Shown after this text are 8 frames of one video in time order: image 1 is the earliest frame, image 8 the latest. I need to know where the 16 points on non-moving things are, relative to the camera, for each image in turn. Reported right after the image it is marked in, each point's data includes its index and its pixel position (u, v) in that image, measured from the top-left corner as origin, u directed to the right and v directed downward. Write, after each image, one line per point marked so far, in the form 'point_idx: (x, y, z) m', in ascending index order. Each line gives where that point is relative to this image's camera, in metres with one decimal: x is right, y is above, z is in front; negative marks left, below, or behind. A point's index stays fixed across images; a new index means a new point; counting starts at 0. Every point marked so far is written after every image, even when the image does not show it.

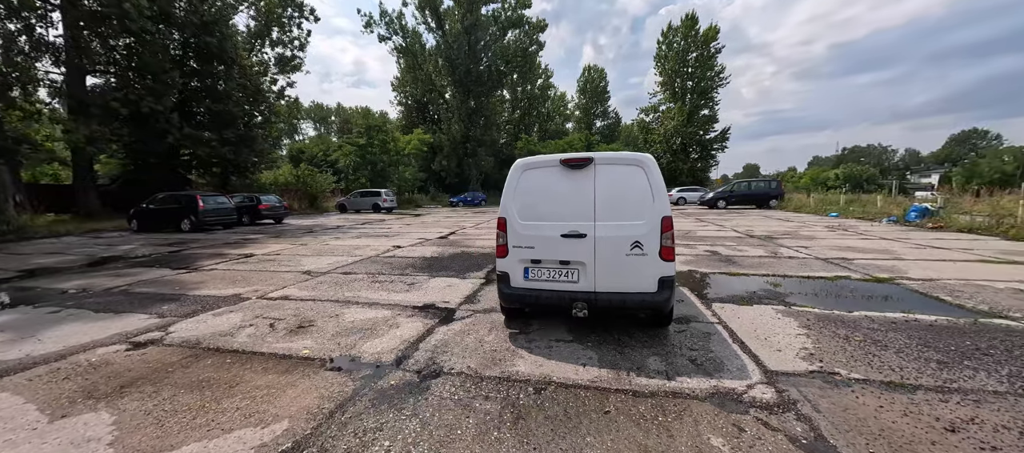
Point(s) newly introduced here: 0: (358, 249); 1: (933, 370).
0: (-3.8, -0.6, +9.7) m
1: (+3.6, -1.2, +3.3) m
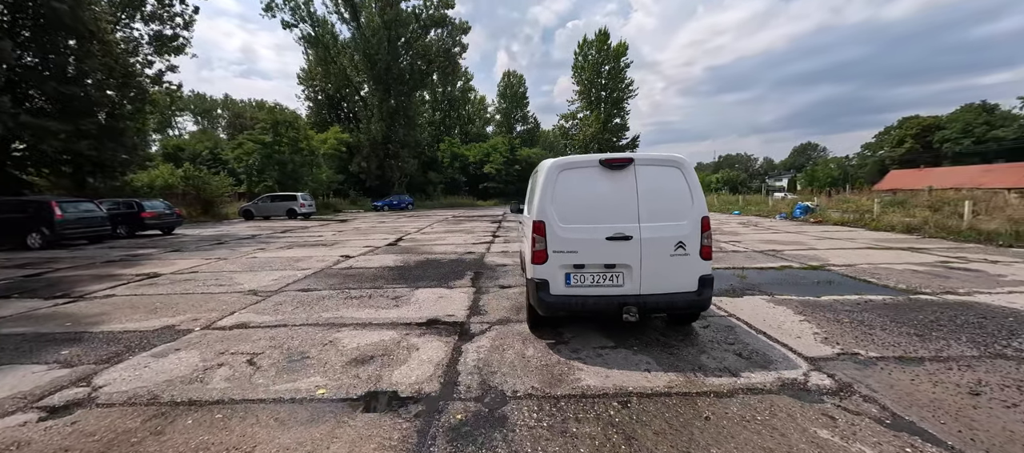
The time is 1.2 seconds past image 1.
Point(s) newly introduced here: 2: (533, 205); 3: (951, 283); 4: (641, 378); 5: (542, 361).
0: (-4.6, -0.8, +8.5) m
1: (+4.1, -1.1, +3.9) m
2: (+0.2, +0.2, +4.0) m
3: (+6.9, -0.9, +6.0) m
4: (+1.1, -1.3, +3.2) m
5: (+0.3, -1.2, +3.5) m
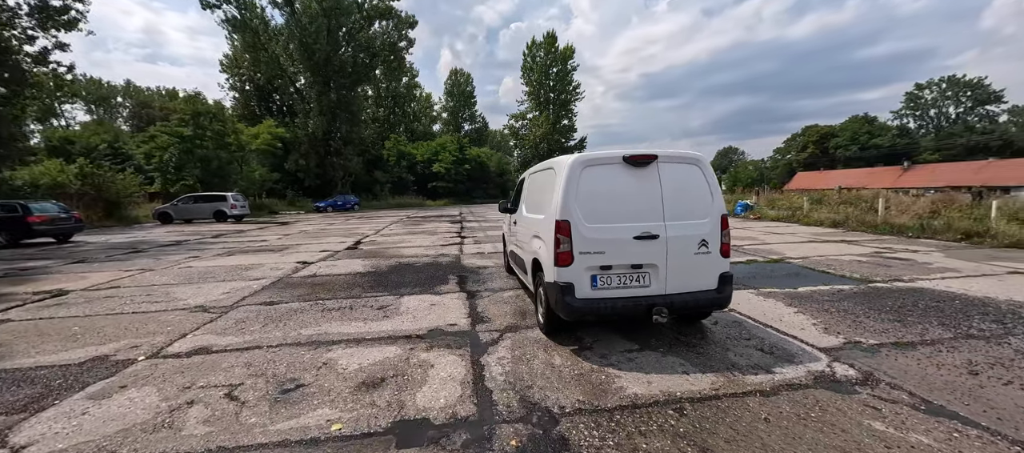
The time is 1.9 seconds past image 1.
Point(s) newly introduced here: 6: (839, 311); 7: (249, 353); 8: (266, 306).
0: (-5.0, -0.9, +7.4) m
1: (+4.2, -1.1, +4.2) m
2: (+0.4, +0.2, +3.8) m
3: (+6.7, -0.8, +6.8) m
4: (+1.4, -1.2, +3.1) m
5: (+0.5, -1.2, +3.3) m
6: (+3.9, -1.0, +4.7) m
7: (-2.6, -1.3, +3.8) m
8: (-3.4, -1.1, +5.3) m
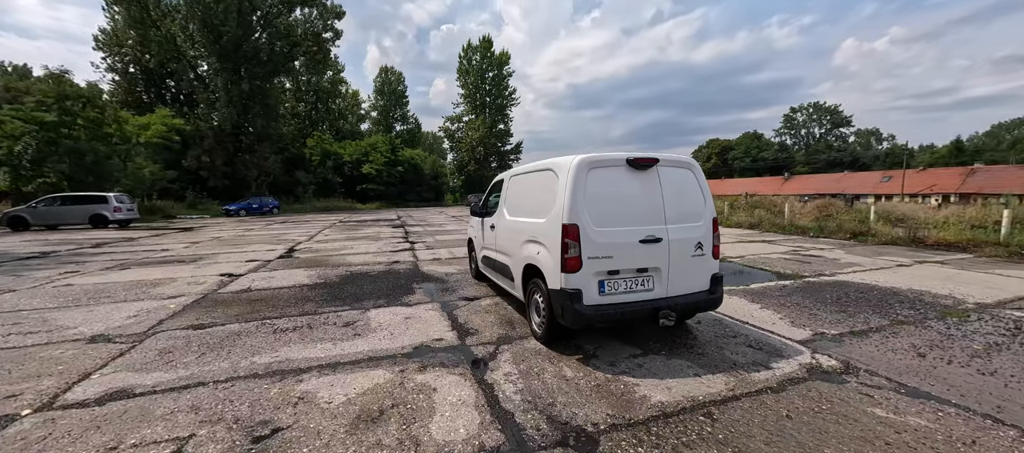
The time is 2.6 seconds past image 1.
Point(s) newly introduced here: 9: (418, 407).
0: (-5.6, -1.0, +6.2) m
1: (+4.1, -1.1, +4.7) m
2: (+0.4, +0.2, +3.6) m
3: (+6.1, -0.8, +7.7) m
4: (+1.5, -1.3, +3.1) m
5: (+0.6, -1.3, +3.1) m
6: (+3.7, -1.0, +5.1) m
7: (-2.5, -1.3, +3.1) m
8: (-3.6, -1.2, +4.4) m
9: (-0.7, -1.3, +2.8) m
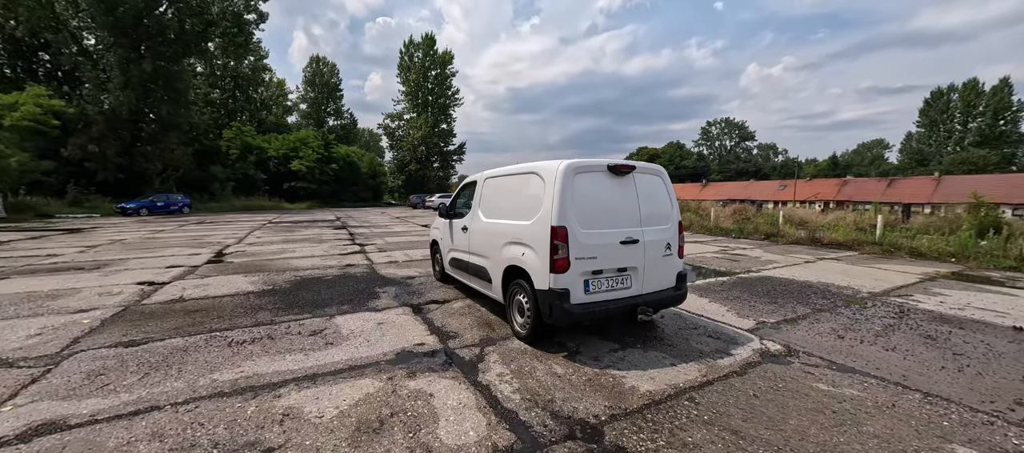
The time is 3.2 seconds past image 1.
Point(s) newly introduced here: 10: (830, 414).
0: (-6.1, -1.0, +5.2) m
1: (+3.8, -1.1, +5.4) m
2: (+0.3, +0.2, +3.7) m
3: (+5.2, -0.8, +8.7) m
4: (+1.4, -1.3, +3.4) m
5: (+0.6, -1.3, +3.3) m
6: (+3.3, -1.1, +5.7) m
7: (-2.5, -1.3, +2.7) m
8: (-3.8, -1.2, +3.8) m
9: (-0.6, -1.3, +2.7) m
10: (+2.3, -1.4, +2.9) m
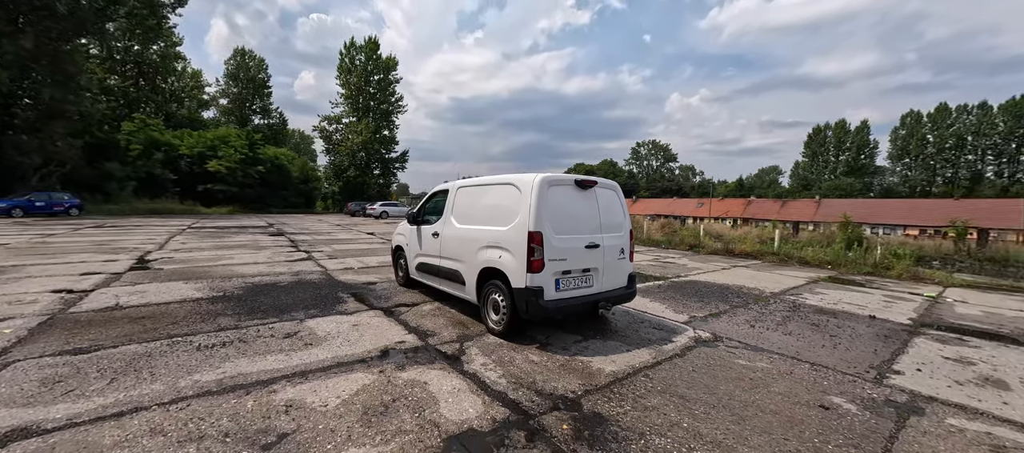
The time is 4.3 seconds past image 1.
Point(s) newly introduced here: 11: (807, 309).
0: (-6.5, -1.0, +4.6) m
1: (+3.2, -1.3, +6.4) m
2: (+0.1, +0.1, +4.1) m
3: (+4.1, -1.1, +9.9) m
4: (+1.2, -1.3, +4.0) m
5: (+0.4, -1.3, +3.8) m
6: (+2.7, -1.2, +6.6) m
7: (-2.6, -1.3, +2.7) m
8: (-4.0, -1.2, +3.6) m
9: (-0.7, -1.3, +3.0) m
10: (+2.2, -1.4, +3.6) m
11: (+4.8, -1.3, +6.3) m
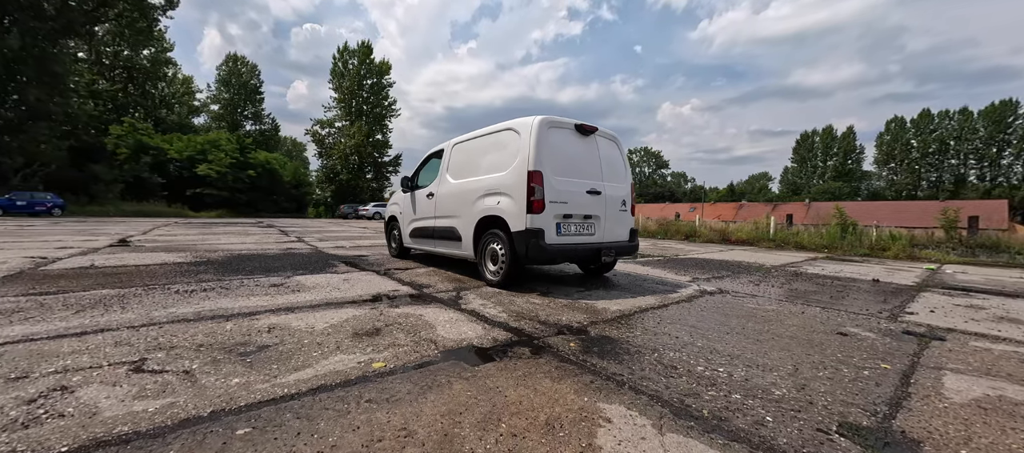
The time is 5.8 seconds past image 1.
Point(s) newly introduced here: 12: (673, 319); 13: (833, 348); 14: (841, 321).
0: (-6.5, -0.4, +4.3) m
1: (+3.1, -0.7, +6.2) m
2: (+0.1, +0.7, +4.0) m
3: (+4.0, -0.7, +9.7) m
4: (+1.2, -0.7, +3.8) m
5: (+0.4, -0.7, +3.6) m
6: (+2.6, -0.7, +6.5) m
7: (-2.5, -0.7, +2.4) m
8: (-4.0, -0.6, +3.3) m
9: (-0.7, -0.7, +2.8) m
10: (+2.2, -0.8, +3.5) m
11: (+4.8, -0.8, +6.2) m
12: (+1.4, -0.8, +3.3) m
13: (+2.2, -0.8, +2.7) m
14: (+2.9, -0.8, +3.4) m
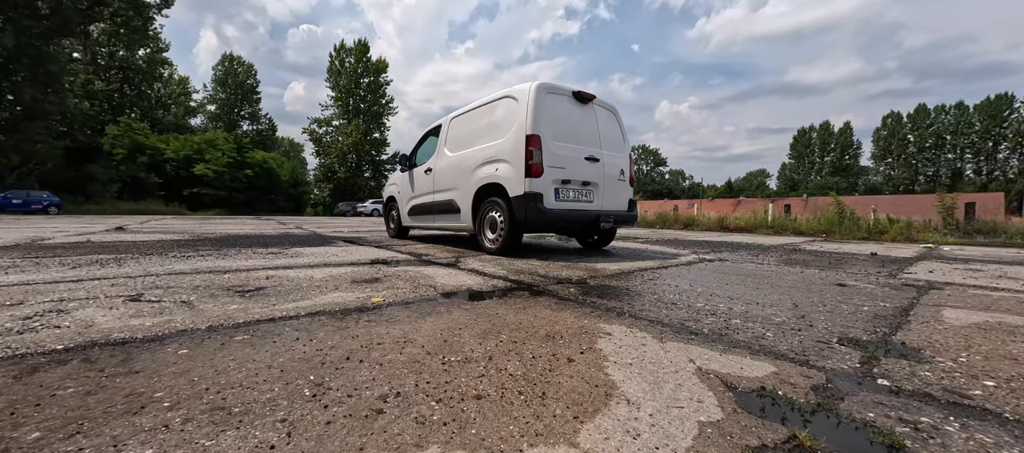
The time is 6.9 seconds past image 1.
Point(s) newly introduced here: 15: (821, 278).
0: (-6.5, -0.1, +4.3) m
1: (+3.1, -0.4, +6.2) m
2: (0.0, +1.1, +4.0) m
3: (+3.9, -0.3, +9.8) m
4: (+1.2, -0.4, +3.8) m
5: (+0.4, -0.4, +3.6) m
6: (+2.6, -0.3, +6.5) m
7: (-2.5, -0.3, +2.4) m
8: (-4.0, -0.3, +3.3) m
9: (-0.7, -0.4, +2.8) m
10: (+2.2, -0.4, +3.5) m
11: (+4.8, -0.4, +6.2) m
12: (+1.4, -0.4, +3.3) m
13: (+2.2, -0.5, +2.7) m
14: (+2.9, -0.4, +3.4) m
15: (+2.7, -0.4, +3.4) m
